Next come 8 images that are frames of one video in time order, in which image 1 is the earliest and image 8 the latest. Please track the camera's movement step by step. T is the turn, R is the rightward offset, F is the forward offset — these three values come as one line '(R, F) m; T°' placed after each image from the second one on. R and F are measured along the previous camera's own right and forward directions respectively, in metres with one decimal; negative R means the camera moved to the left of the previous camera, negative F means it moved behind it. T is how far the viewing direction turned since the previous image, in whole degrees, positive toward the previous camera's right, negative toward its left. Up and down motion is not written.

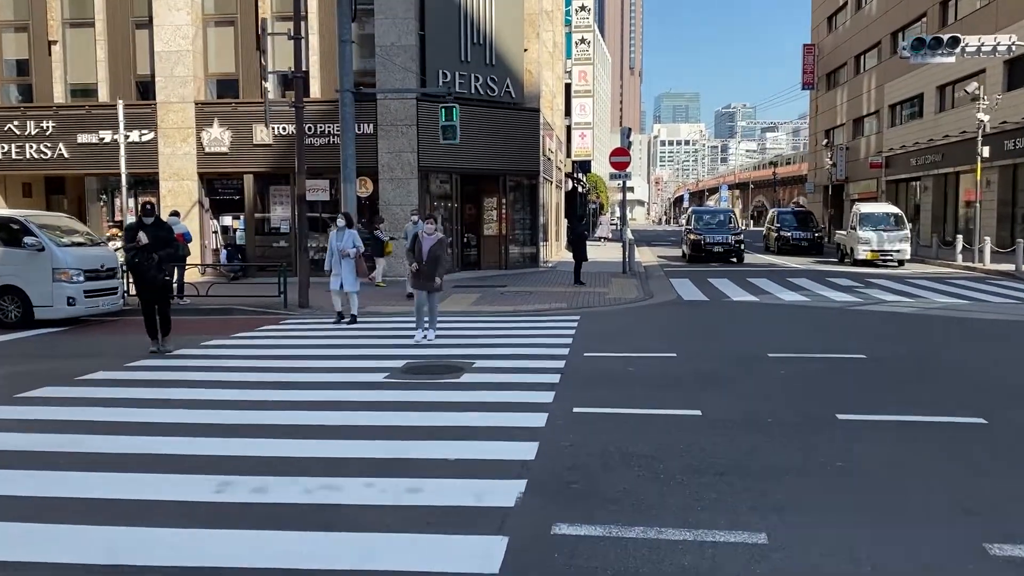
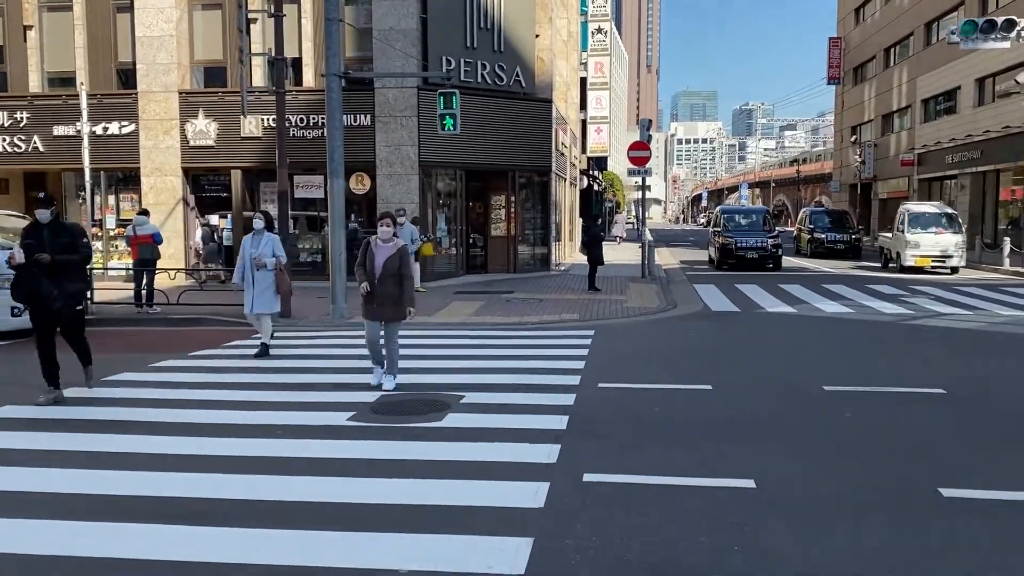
(+0.2, +1.9) m; -1°
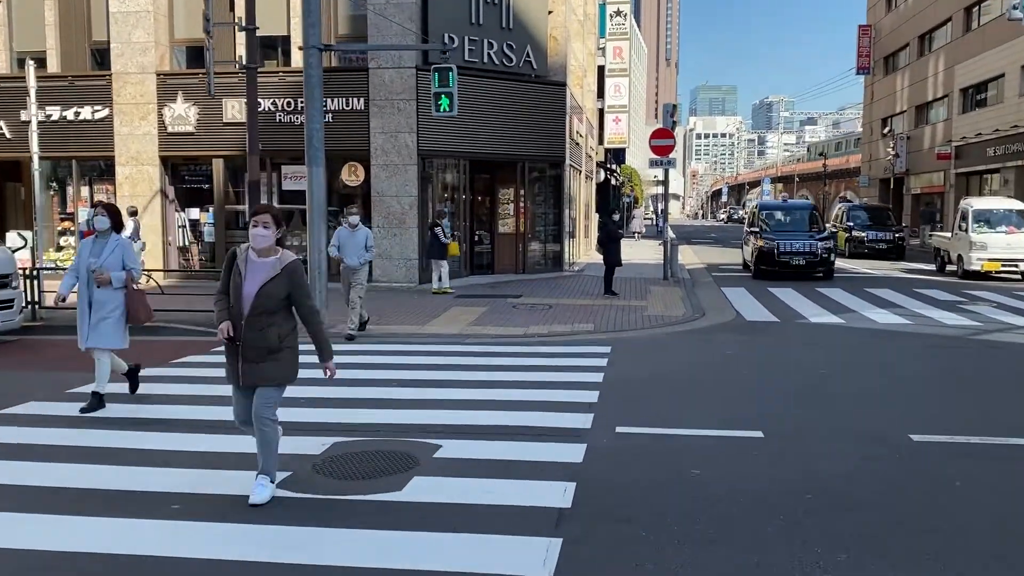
(+0.2, +2.0) m; -1°
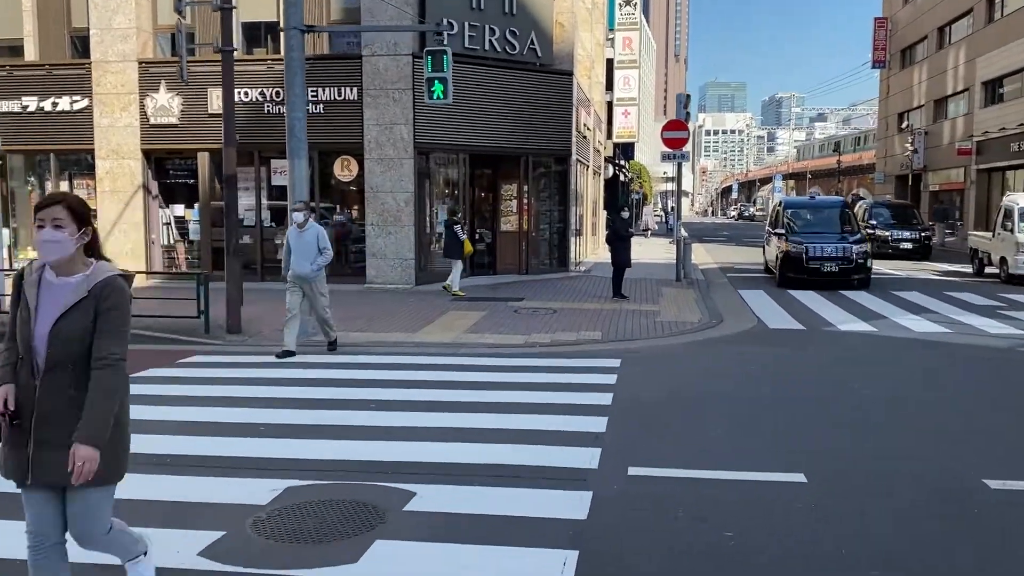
(+0.1, +1.1) m; -1°
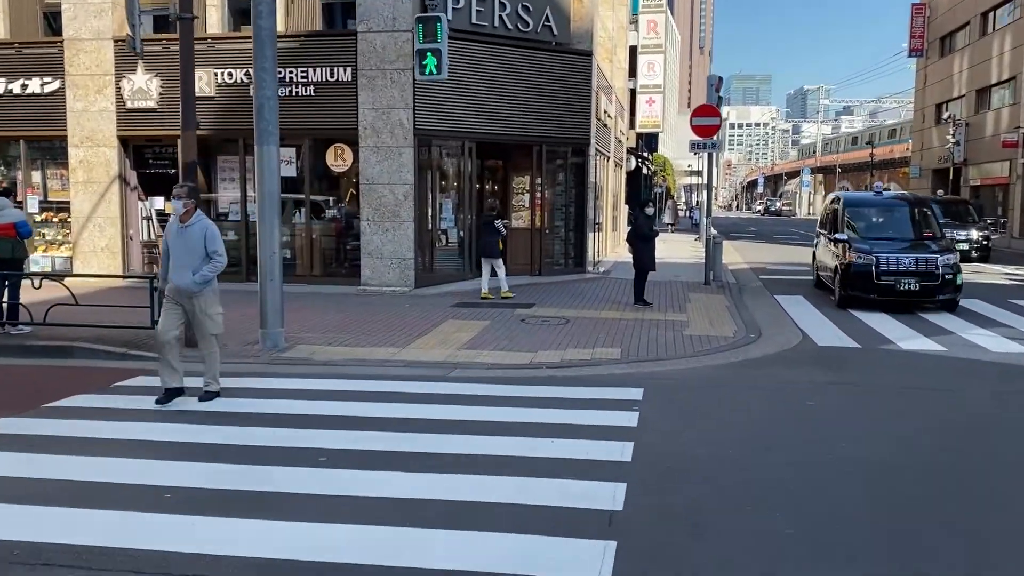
(+0.2, +1.8) m; -1°
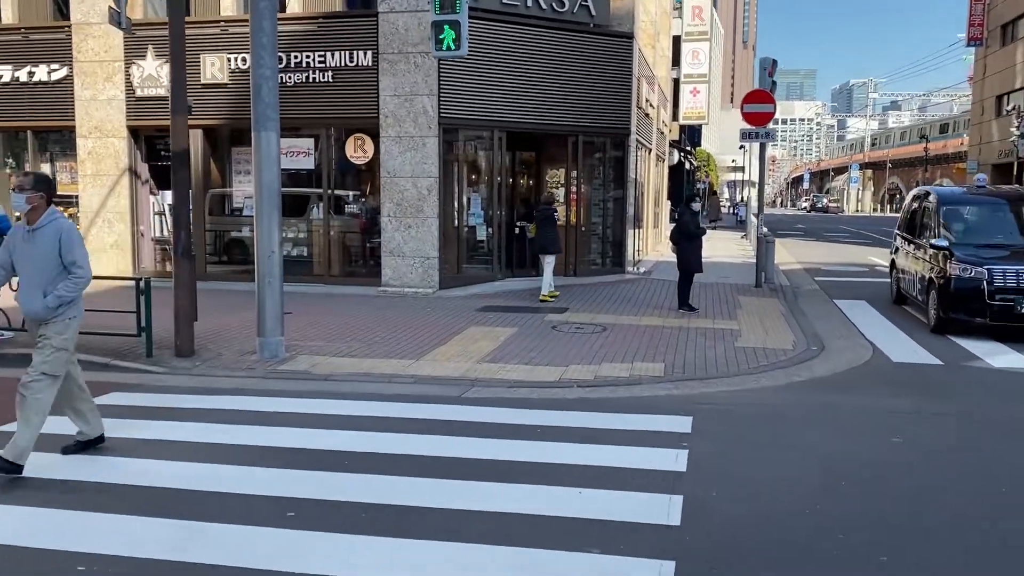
(+0.1, +1.3) m; -3°
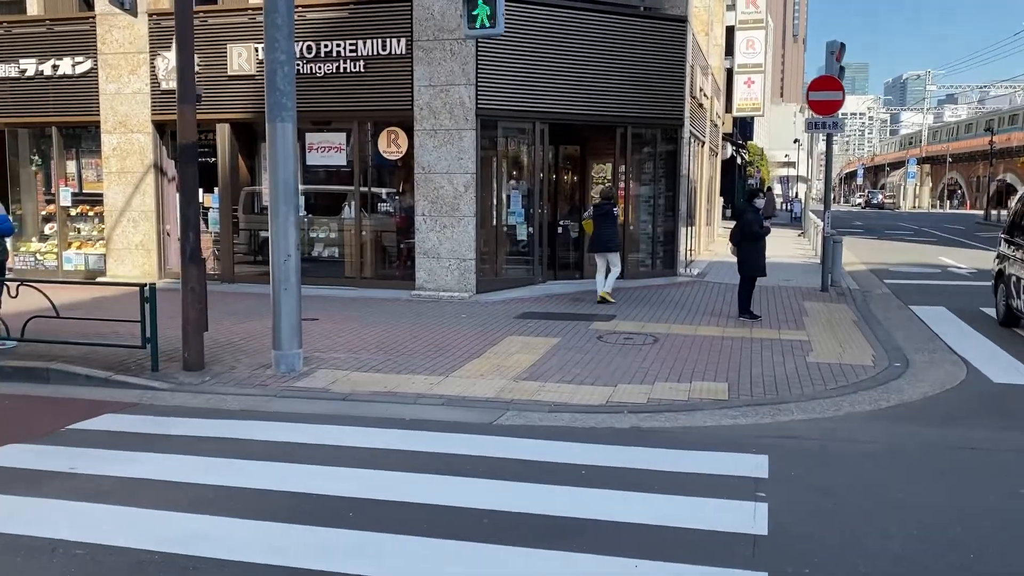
(0.0, +1.0) m; -3°
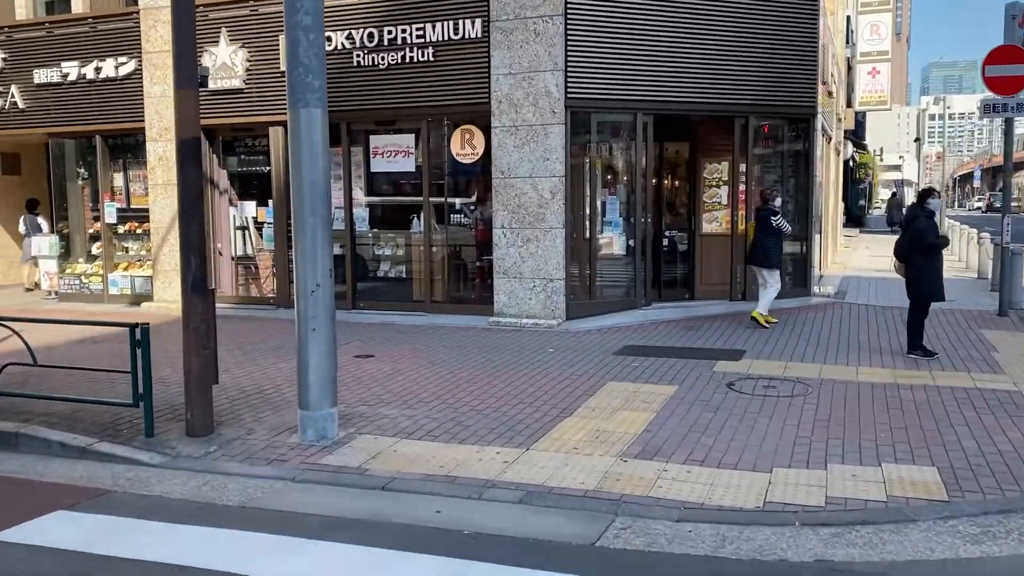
(-0.1, +2.3) m; -6°
